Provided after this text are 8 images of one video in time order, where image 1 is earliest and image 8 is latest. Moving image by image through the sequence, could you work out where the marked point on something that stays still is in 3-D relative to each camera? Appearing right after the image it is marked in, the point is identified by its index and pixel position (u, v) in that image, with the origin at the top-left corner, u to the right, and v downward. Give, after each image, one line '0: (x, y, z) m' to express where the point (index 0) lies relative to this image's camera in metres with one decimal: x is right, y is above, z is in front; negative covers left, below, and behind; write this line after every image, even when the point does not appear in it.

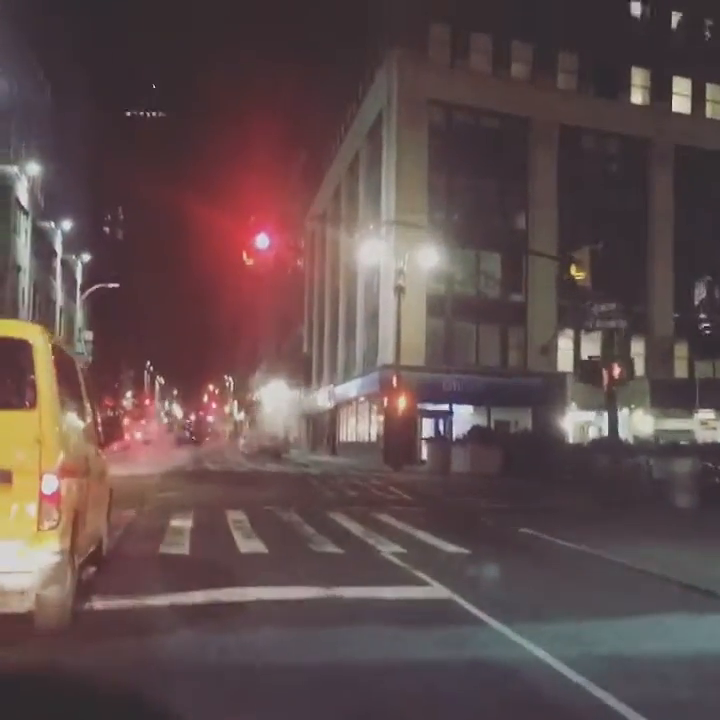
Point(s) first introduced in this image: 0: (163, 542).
0: (-2.9, -2.7, +17.3) m
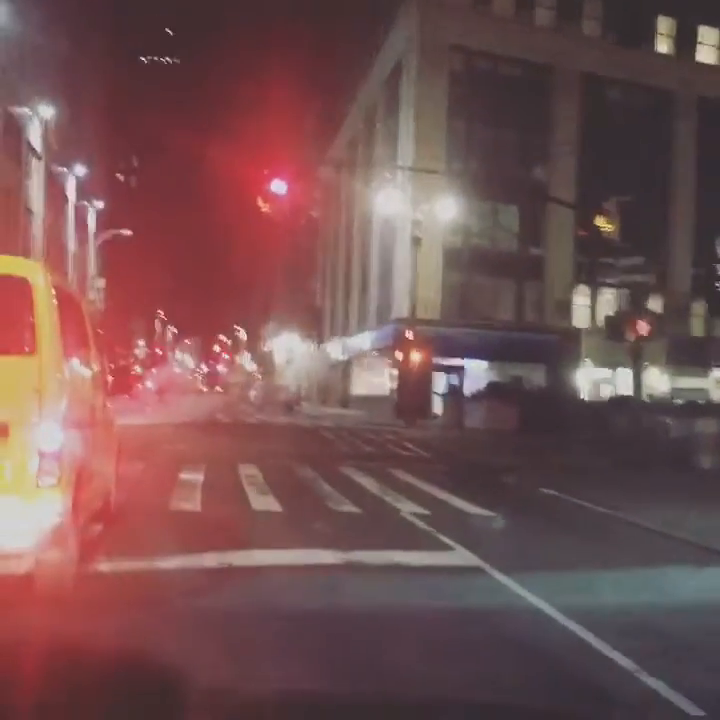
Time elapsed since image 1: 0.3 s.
0: (-2.6, -2.0, +16.8) m
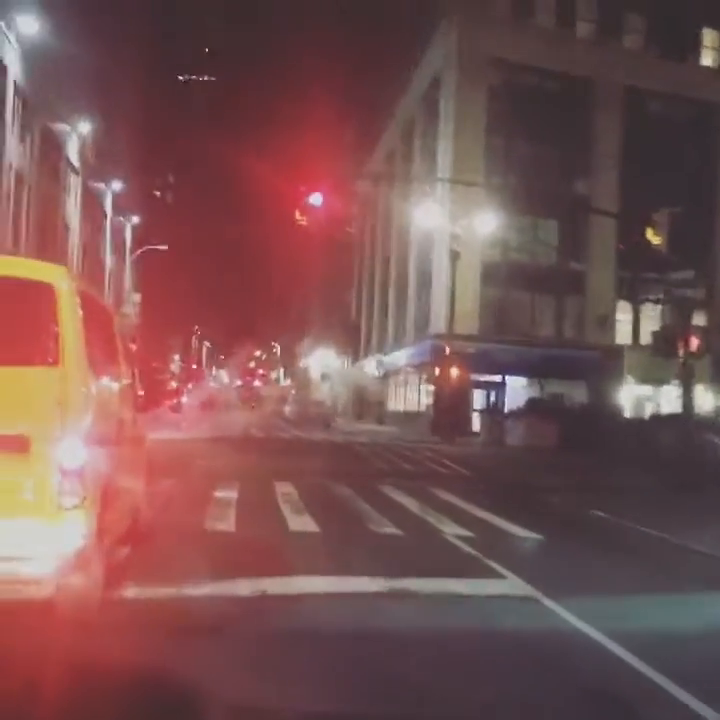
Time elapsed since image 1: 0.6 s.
0: (-2.1, -2.2, +16.3) m
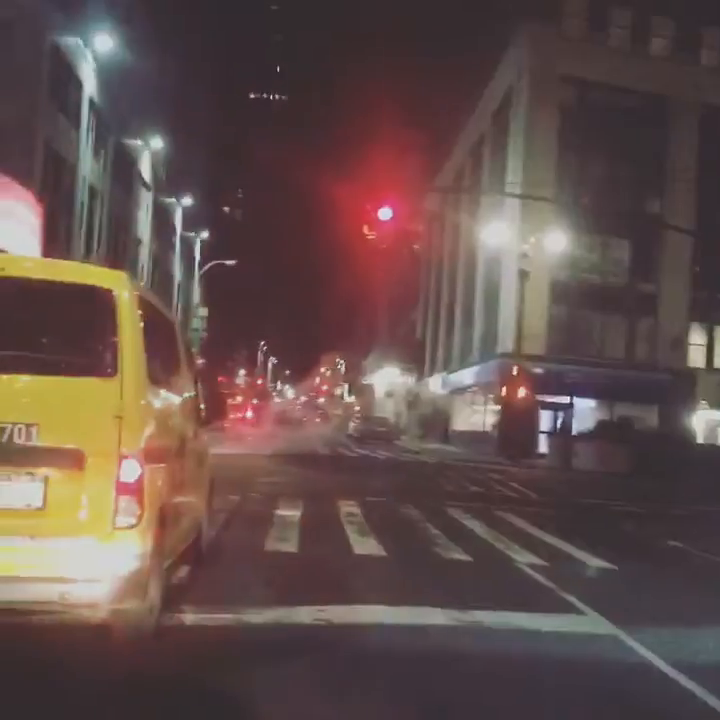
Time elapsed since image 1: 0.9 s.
0: (-1.2, -2.4, +15.9) m
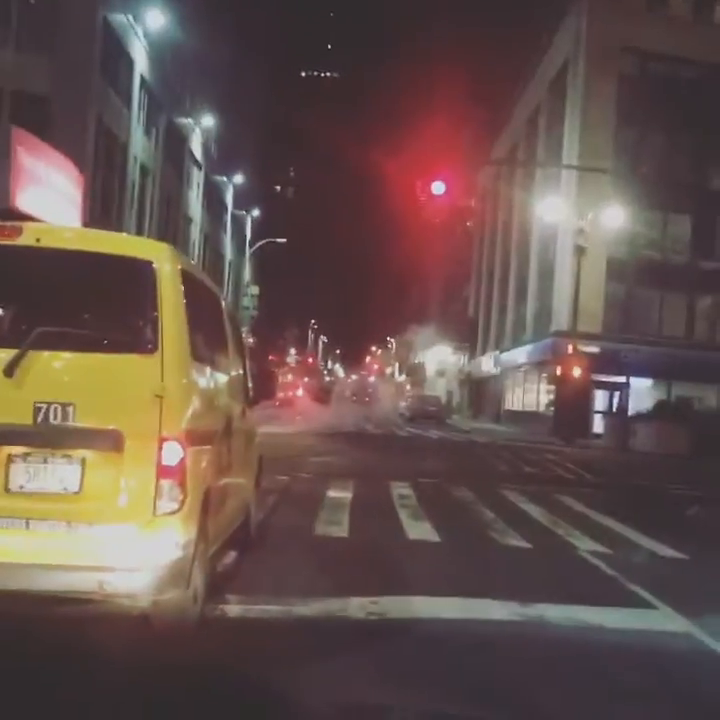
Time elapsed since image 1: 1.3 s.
0: (-0.5, -2.1, +15.5) m
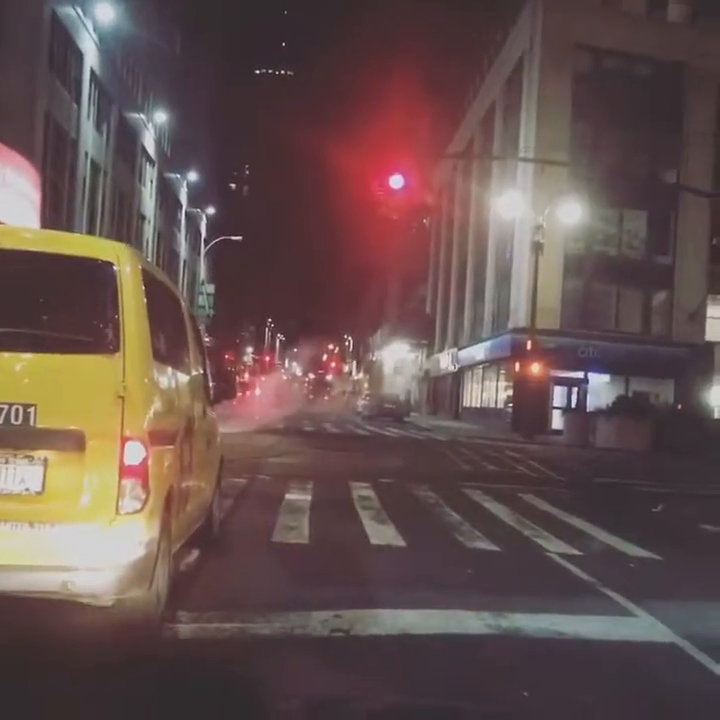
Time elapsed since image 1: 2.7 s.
0: (-1.0, -2.0, +15.0) m
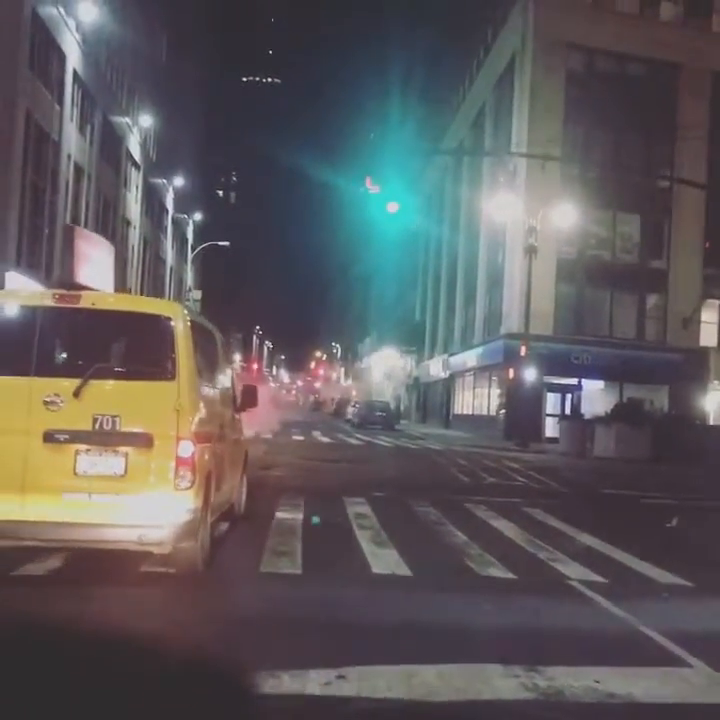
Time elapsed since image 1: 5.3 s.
0: (-1.1, -2.1, +13.9) m
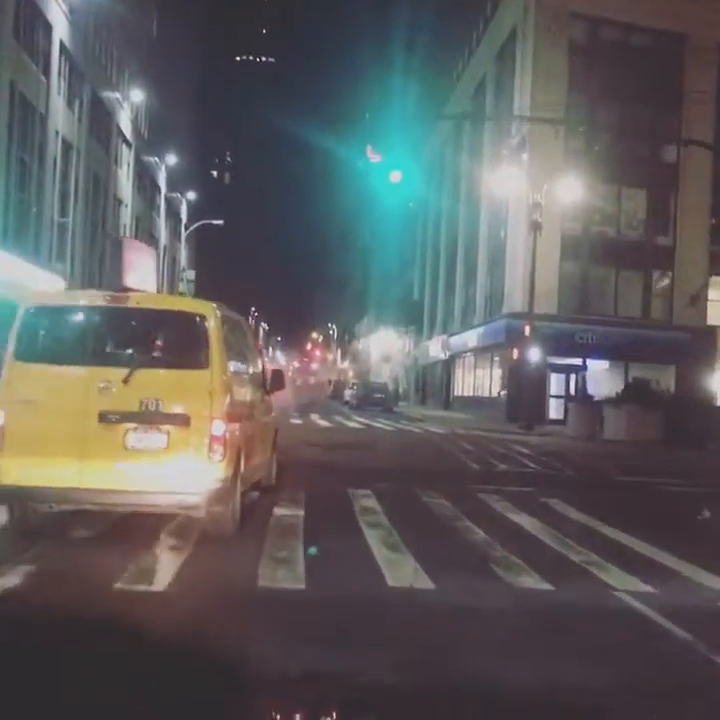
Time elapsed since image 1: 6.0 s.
0: (-1.0, -1.9, +12.7) m
